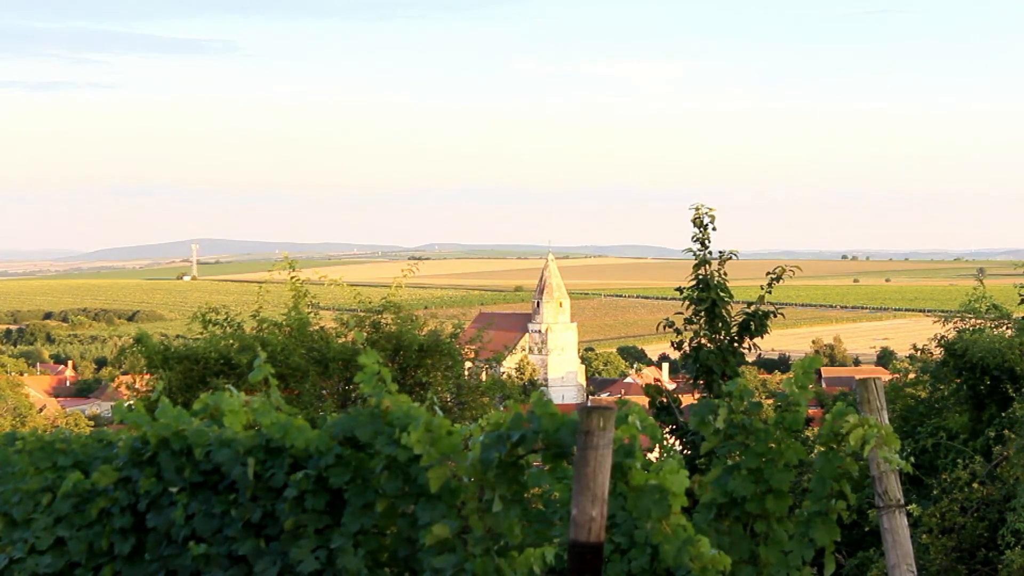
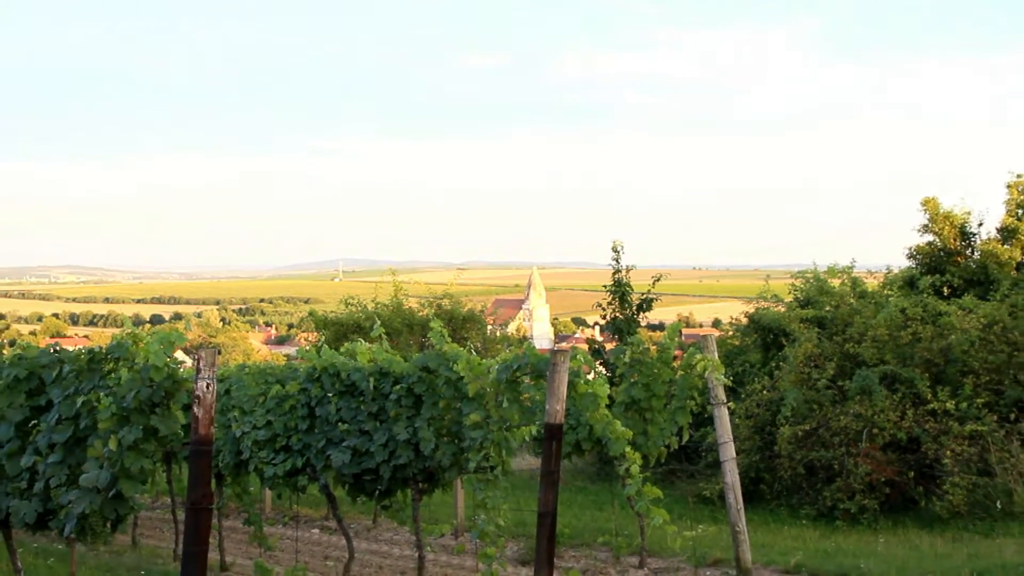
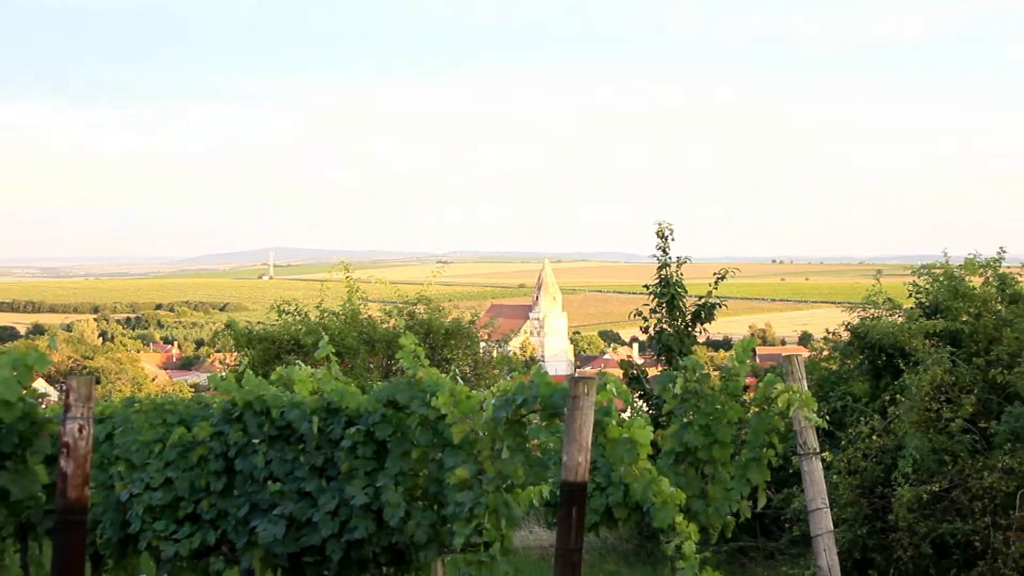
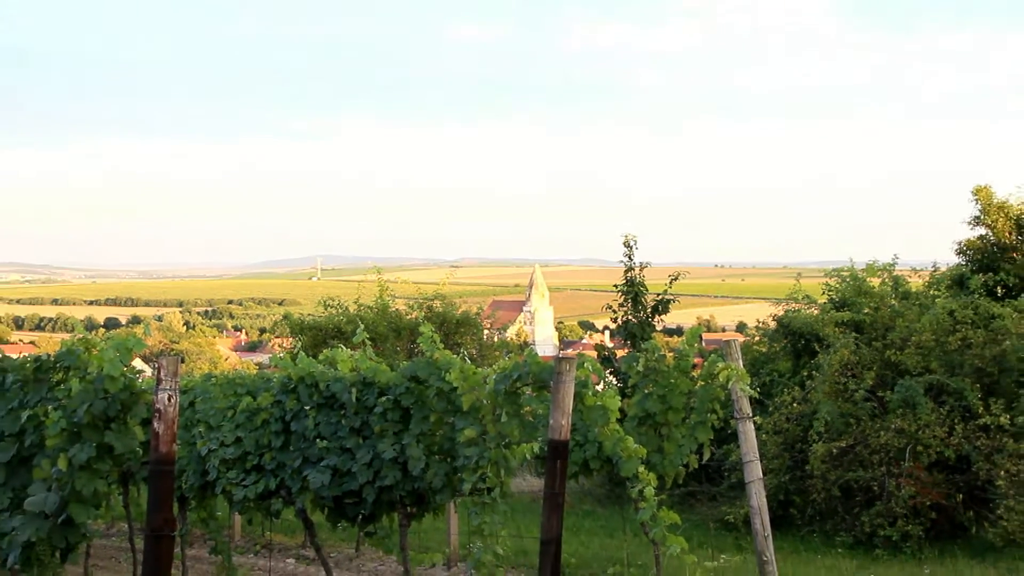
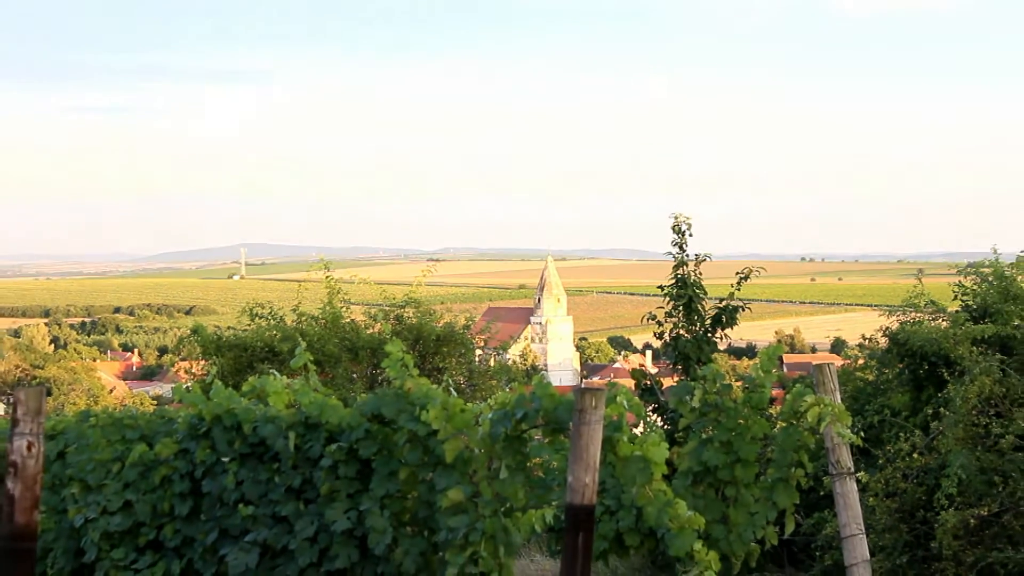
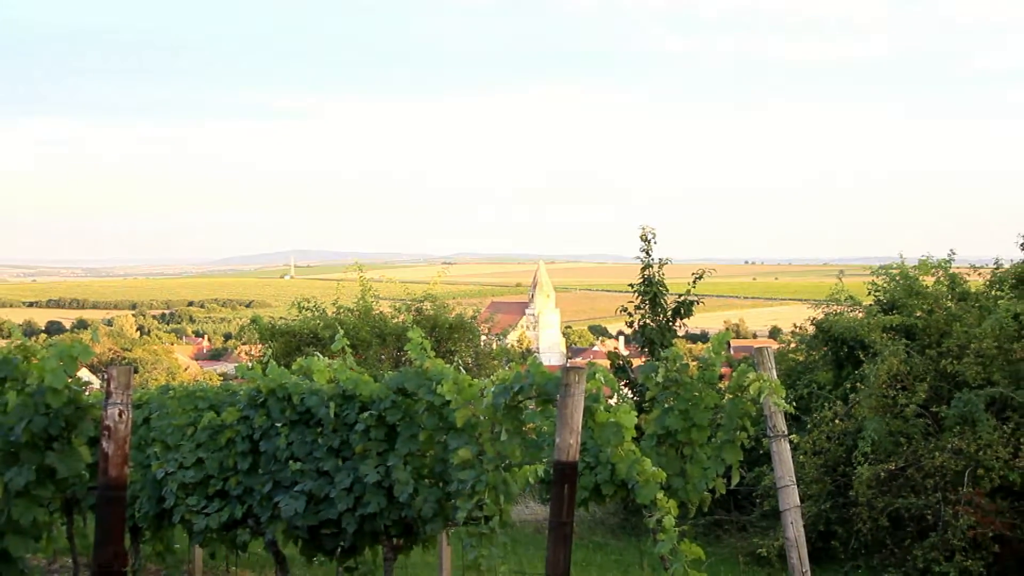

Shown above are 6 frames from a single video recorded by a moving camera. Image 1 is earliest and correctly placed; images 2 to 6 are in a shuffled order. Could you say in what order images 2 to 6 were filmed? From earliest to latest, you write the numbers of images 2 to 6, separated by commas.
5, 3, 6, 4, 2
